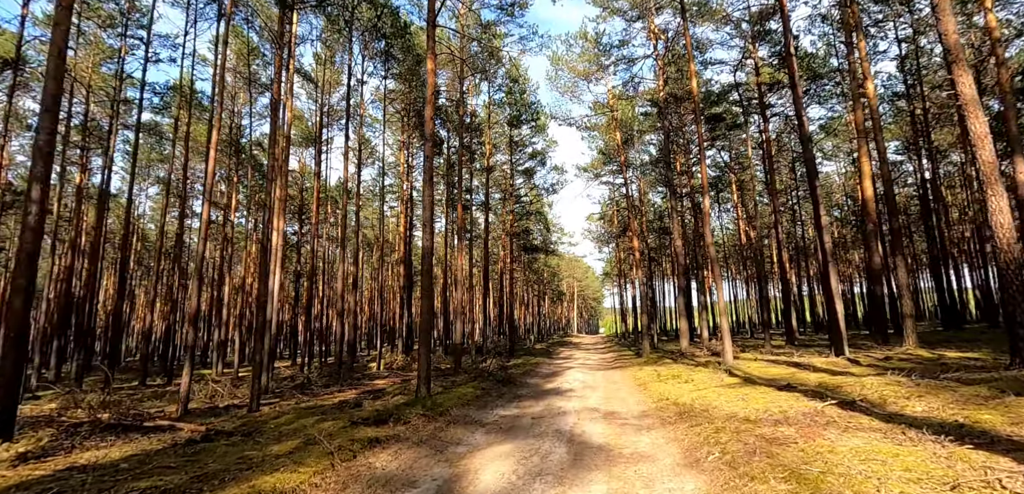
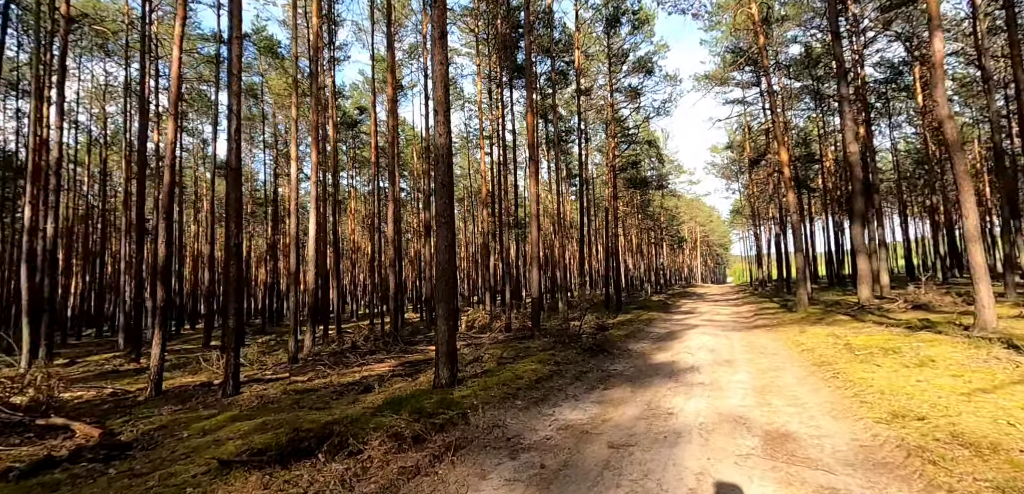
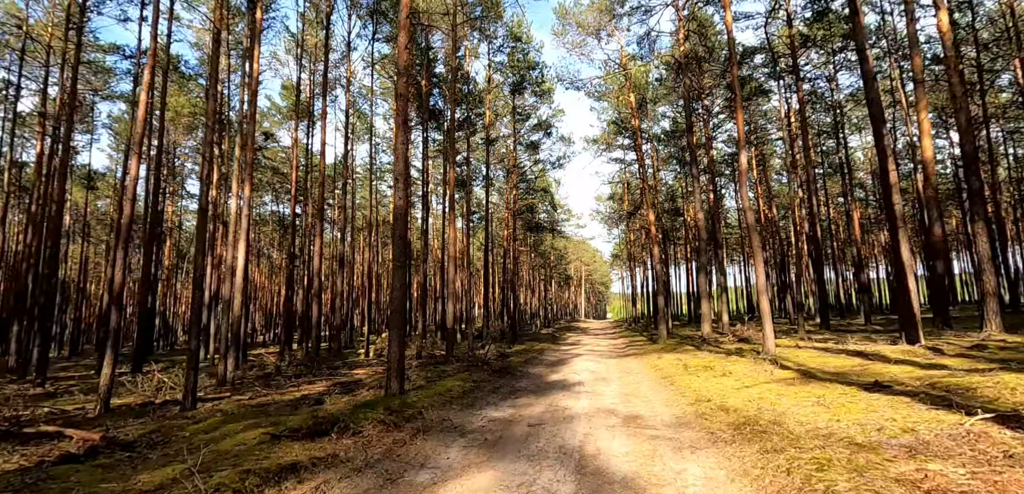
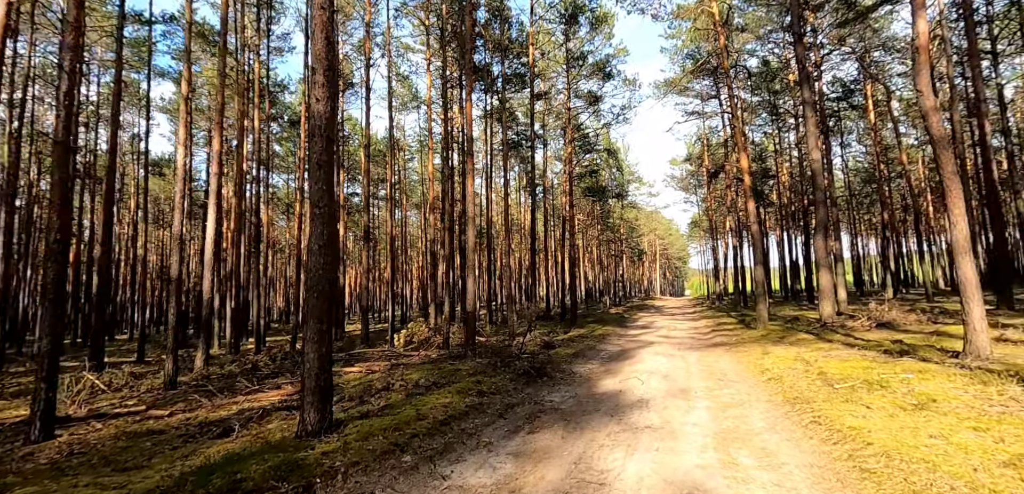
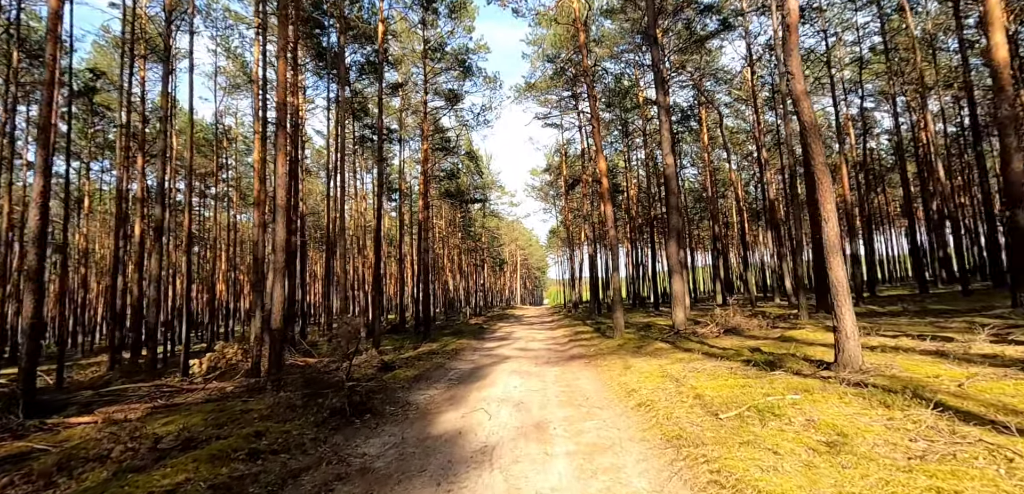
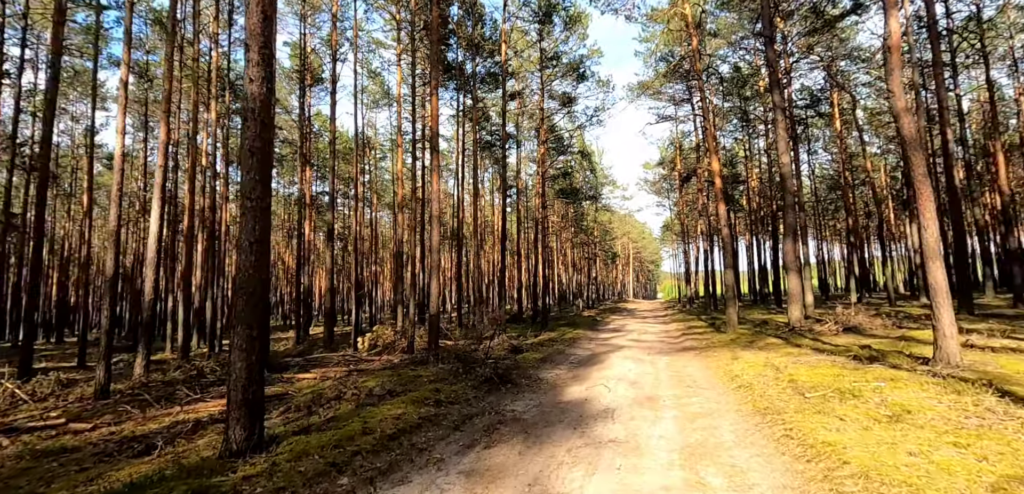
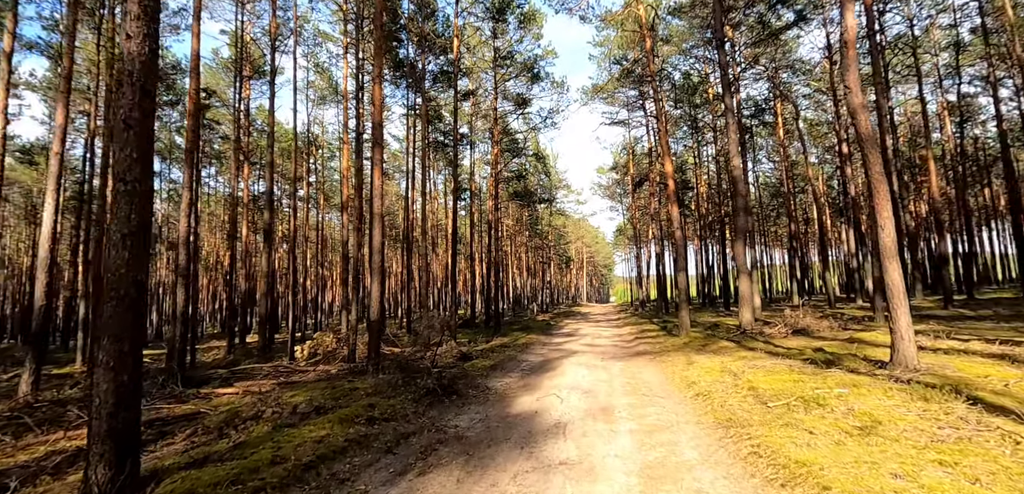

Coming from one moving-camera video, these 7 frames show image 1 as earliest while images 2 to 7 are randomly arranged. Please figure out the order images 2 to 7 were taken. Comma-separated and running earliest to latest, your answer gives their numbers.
3, 2, 4, 6, 7, 5
